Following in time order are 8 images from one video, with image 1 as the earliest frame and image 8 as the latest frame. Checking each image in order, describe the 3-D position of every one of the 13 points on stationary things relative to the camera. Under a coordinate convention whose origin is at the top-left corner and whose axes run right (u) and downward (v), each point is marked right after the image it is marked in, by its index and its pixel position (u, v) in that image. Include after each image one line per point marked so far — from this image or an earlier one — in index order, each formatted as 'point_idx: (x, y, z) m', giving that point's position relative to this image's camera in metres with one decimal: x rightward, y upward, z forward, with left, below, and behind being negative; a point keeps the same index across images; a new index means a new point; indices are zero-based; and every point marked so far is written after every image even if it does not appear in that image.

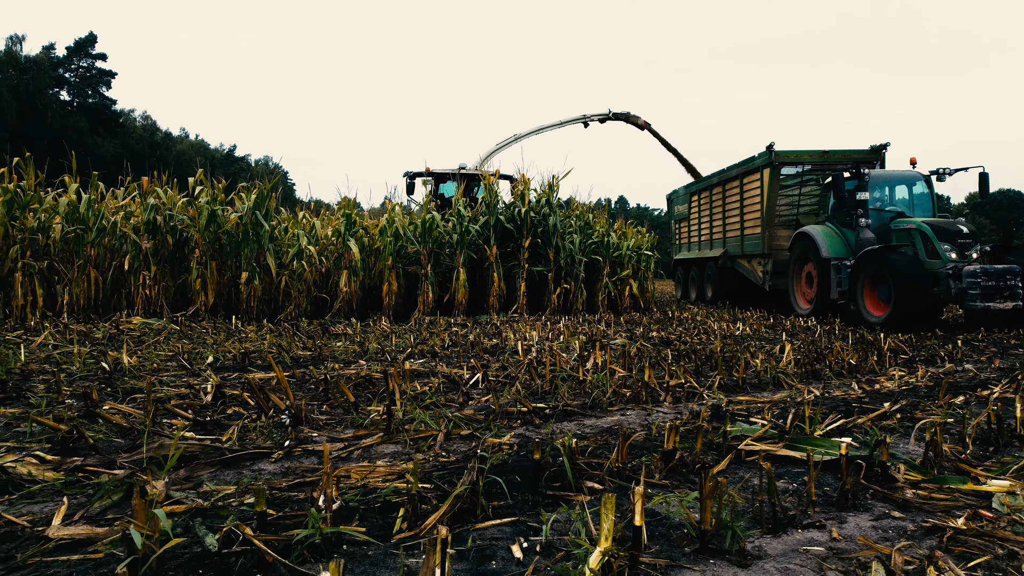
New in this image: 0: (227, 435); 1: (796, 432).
0: (-0.7, -0.3, +1.9) m
1: (+0.7, -0.3, +2.0) m
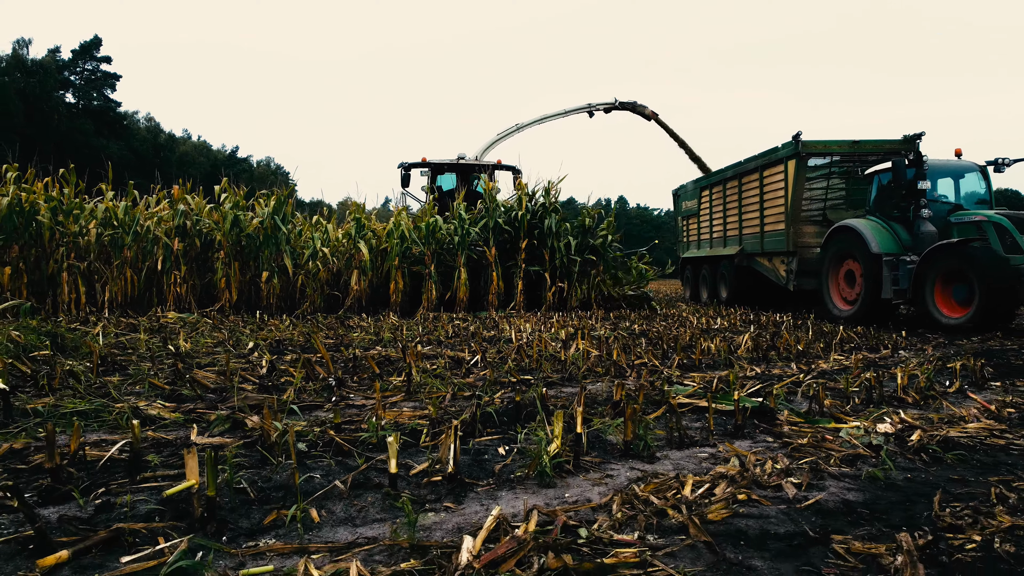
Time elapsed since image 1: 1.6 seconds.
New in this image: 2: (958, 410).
0: (-0.7, -0.3, +2.5) m
1: (+0.7, -0.3, +2.6) m
2: (+1.4, -0.4, +2.6) m
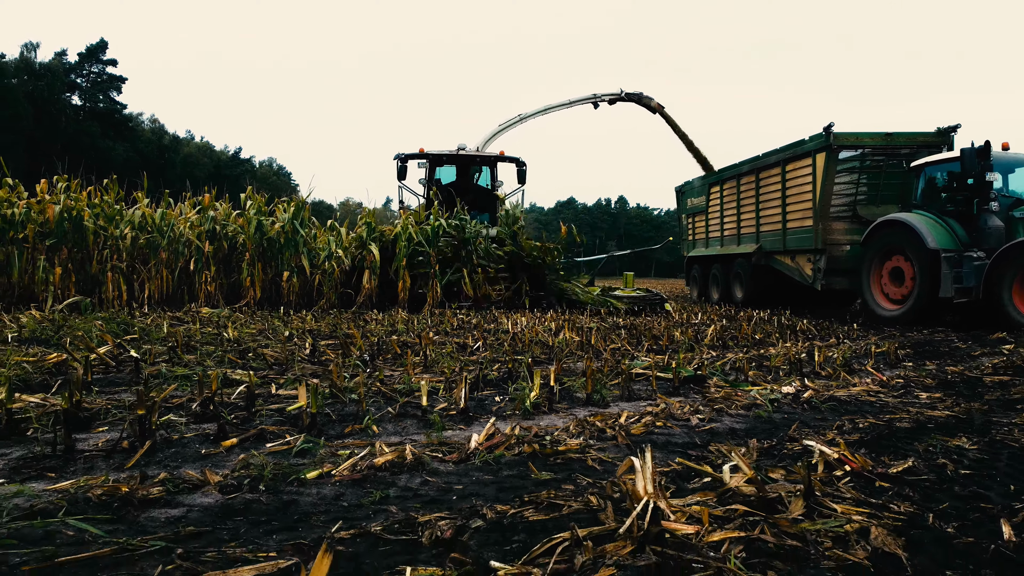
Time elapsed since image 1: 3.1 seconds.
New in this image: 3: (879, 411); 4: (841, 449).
0: (-0.7, -0.3, +3.2) m
1: (+0.7, -0.3, +3.3) m
2: (+1.4, -0.4, +3.3) m
3: (+1.2, -0.4, +2.6) m
4: (+0.7, -0.4, +1.8) m
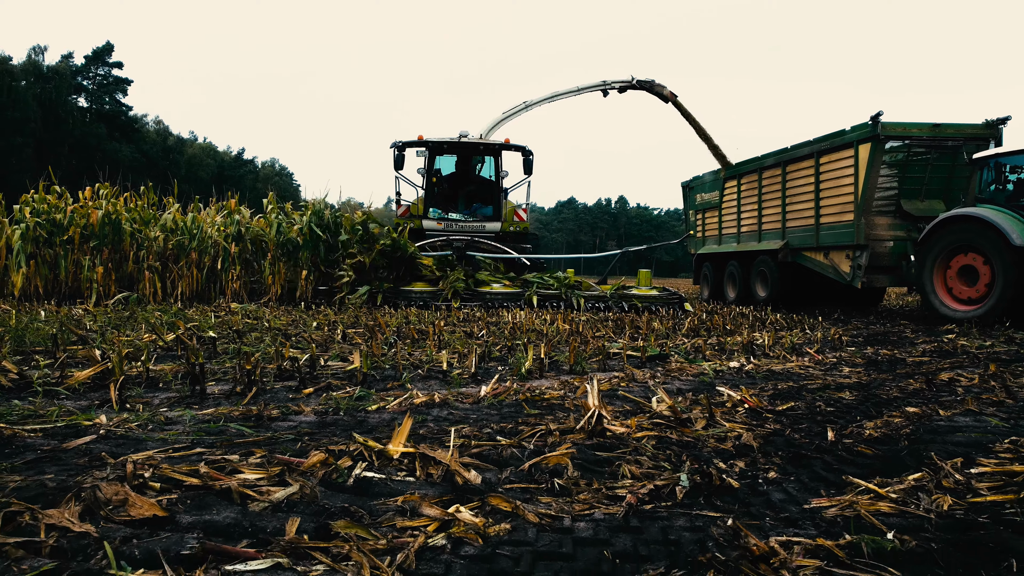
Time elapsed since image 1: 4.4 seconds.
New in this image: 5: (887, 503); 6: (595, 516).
0: (-0.7, -0.3, +3.9) m
1: (+0.7, -0.3, +4.0) m
2: (+1.4, -0.3, +4.0) m
3: (+1.2, -0.4, +3.2) m
4: (+0.7, -0.3, +2.5) m
5: (+0.6, -0.3, +1.3) m
6: (+0.1, -0.4, +1.2) m
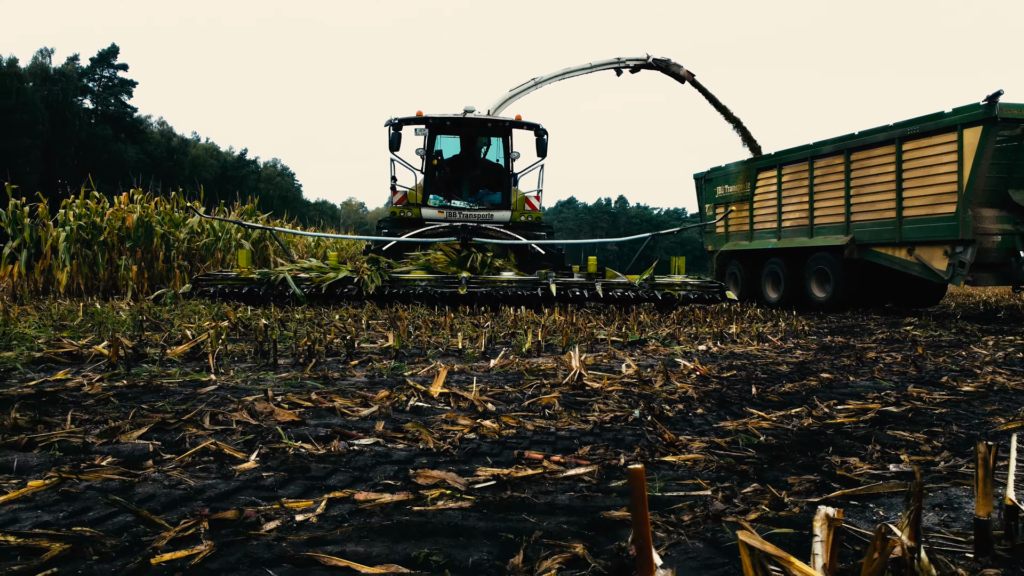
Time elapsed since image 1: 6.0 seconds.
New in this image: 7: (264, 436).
0: (-0.7, -0.2, +4.5) m
1: (+0.7, -0.3, +4.7) m
2: (+1.4, -0.3, +4.6) m
3: (+1.2, -0.3, +3.9) m
4: (+0.7, -0.3, +3.1) m
5: (+0.6, -0.3, +1.9) m
6: (+0.1, -0.3, +1.9) m
7: (-0.5, -0.3, +1.6) m
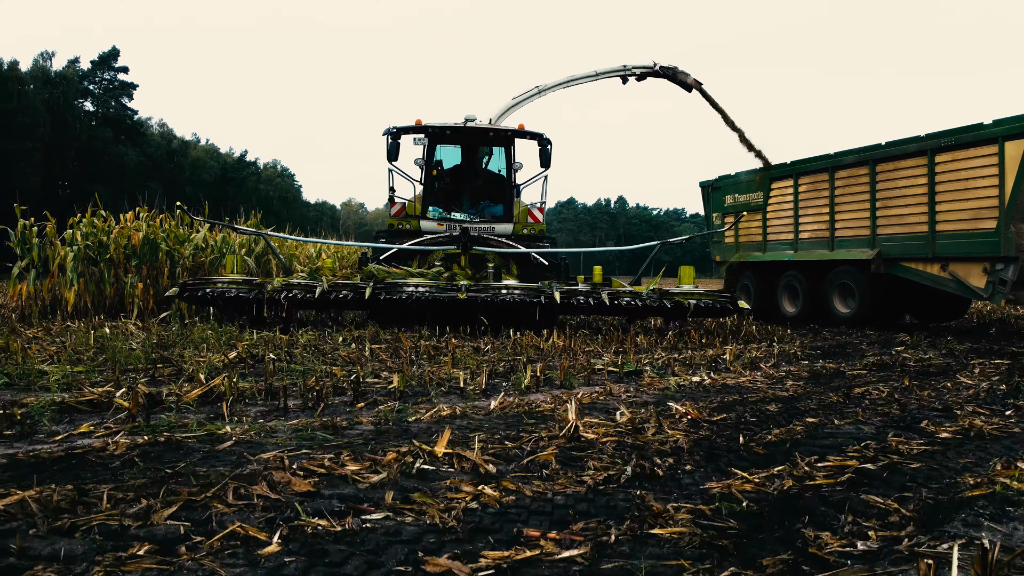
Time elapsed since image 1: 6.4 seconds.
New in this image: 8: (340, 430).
0: (-0.7, -0.4, +4.7) m
1: (+0.7, -0.4, +4.8) m
2: (+1.4, -0.5, +4.7) m
3: (+1.2, -0.5, +4.0) m
4: (+0.7, -0.5, +3.2) m
5: (+0.6, -0.5, +2.1) m
6: (+0.1, -0.5, +2.0) m
7: (-0.5, -0.5, +1.7) m
8: (-0.6, -0.5, +2.7) m
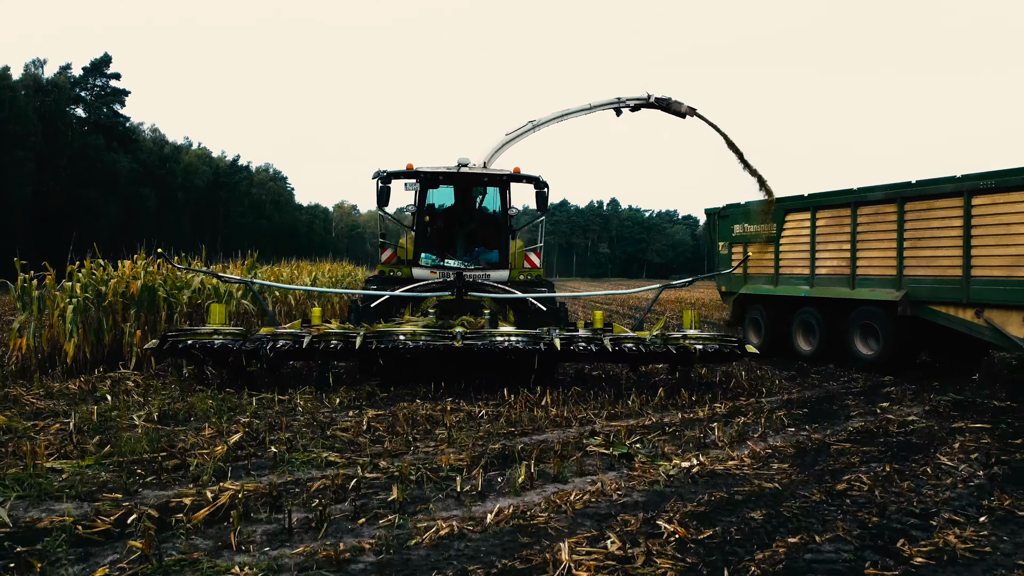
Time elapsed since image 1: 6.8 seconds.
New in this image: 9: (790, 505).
0: (-0.7, -0.9, +4.8) m
1: (+0.6, -0.9, +4.9) m
2: (+1.4, -1.0, +4.9) m
3: (+1.1, -1.0, +4.2) m
4: (+0.7, -1.0, +3.4) m
5: (+0.6, -1.0, +2.2) m
6: (+0.1, -1.0, +2.2) m
7: (-0.5, -1.0, +1.8) m
8: (-0.6, -1.0, +2.8) m
9: (+1.3, -1.0, +3.7) m
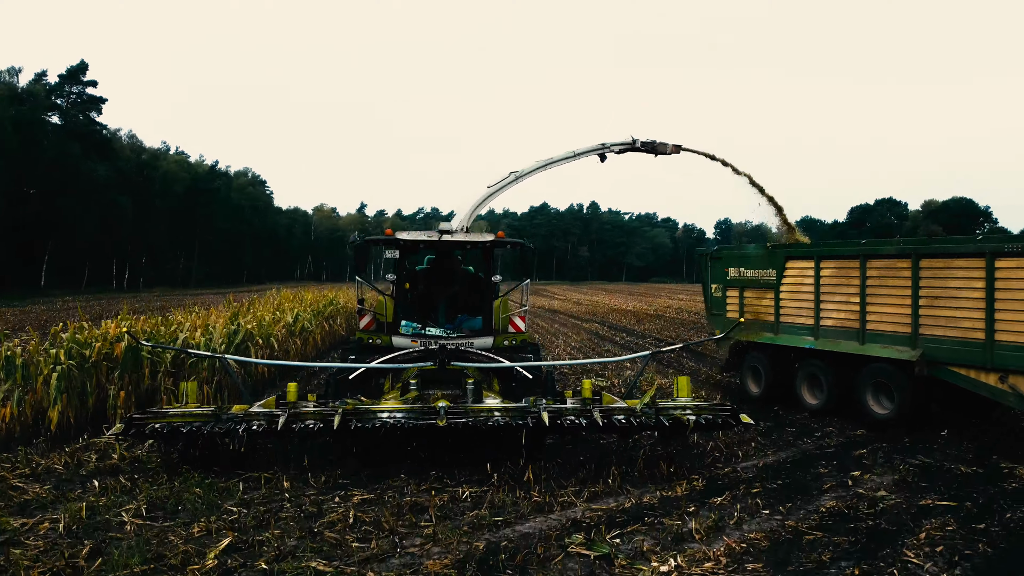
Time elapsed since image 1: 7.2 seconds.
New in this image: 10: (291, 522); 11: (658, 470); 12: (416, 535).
0: (-0.8, -1.5, +4.9) m
1: (+0.5, -1.6, +5.1) m
2: (+1.3, -1.6, +5.0) m
3: (+1.1, -1.6, +4.3) m
4: (+0.6, -1.6, +3.5) m
5: (+0.6, -1.6, +2.4) m
6: (+0.1, -1.6, +2.3) m
7: (-0.5, -1.6, +2.0) m
8: (-0.6, -1.6, +3.0) m
9: (+1.2, -1.6, +3.9) m
10: (-1.4, -1.5, +5.3) m
11: (+1.2, -1.5, +6.8) m
12: (-0.6, -1.6, +5.1) m
